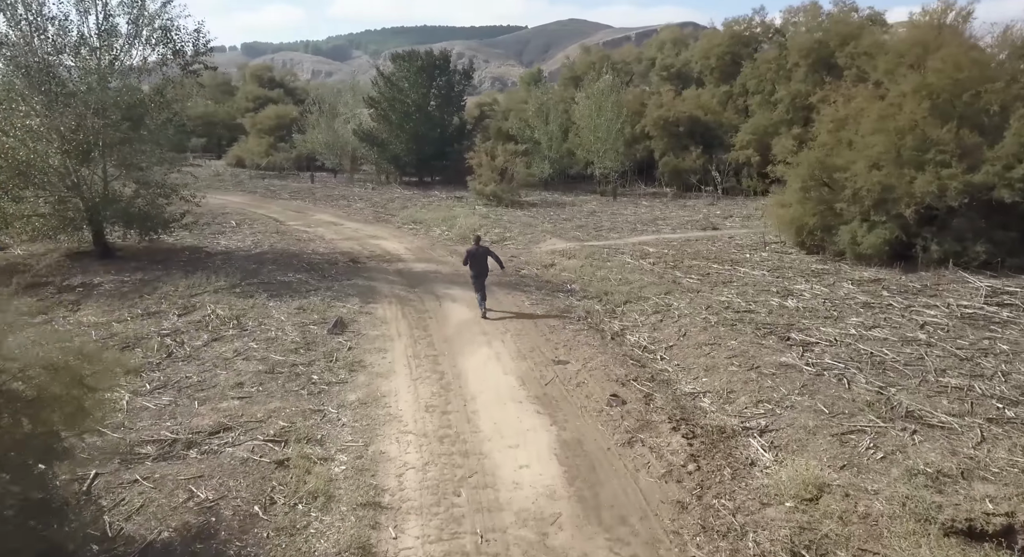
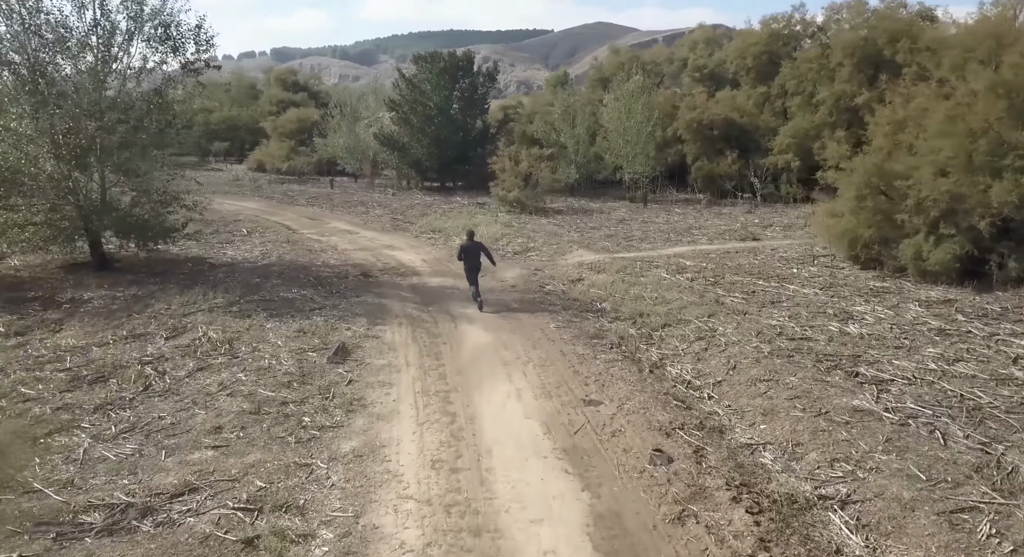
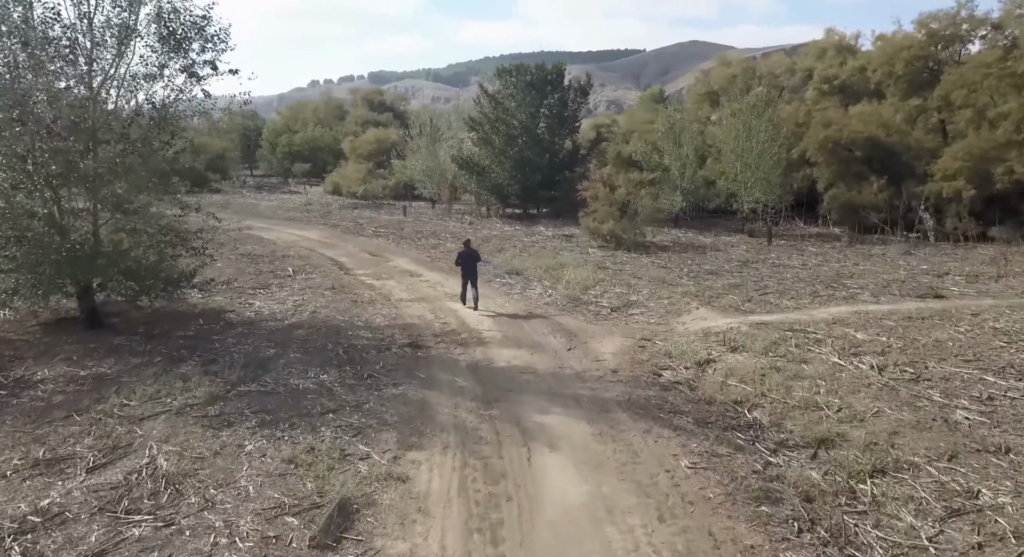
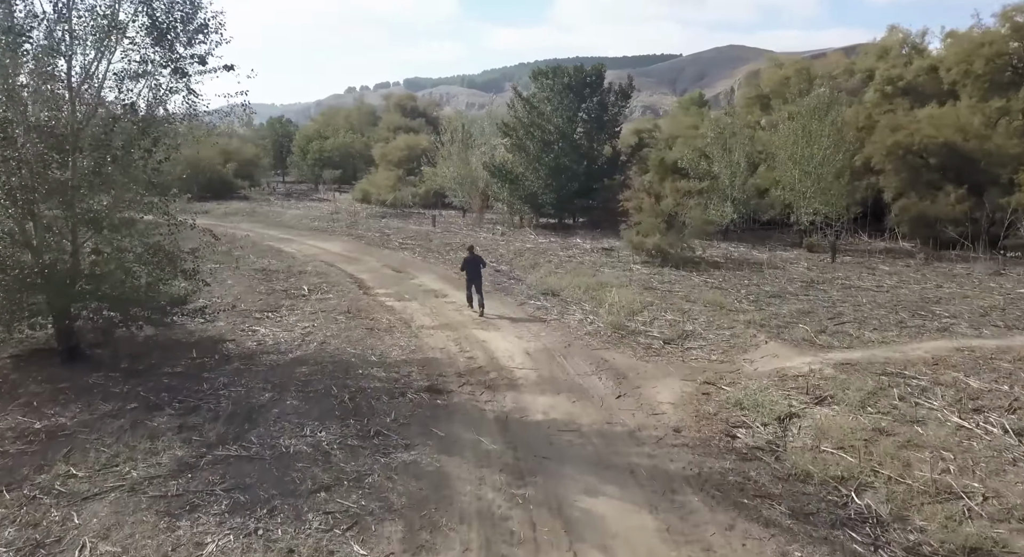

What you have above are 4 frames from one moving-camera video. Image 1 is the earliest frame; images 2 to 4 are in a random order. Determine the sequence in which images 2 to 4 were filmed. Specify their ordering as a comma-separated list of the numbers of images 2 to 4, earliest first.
2, 3, 4
